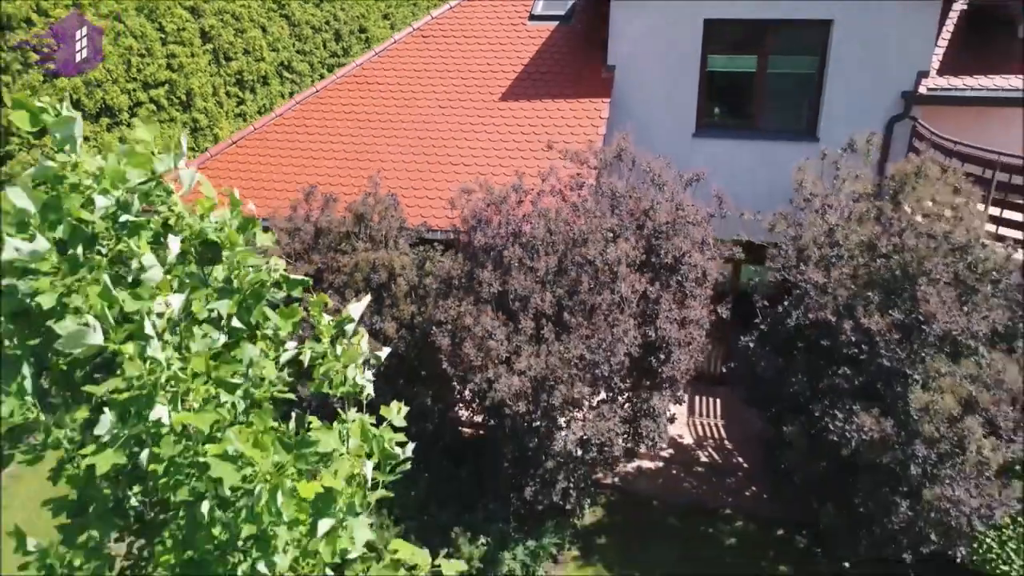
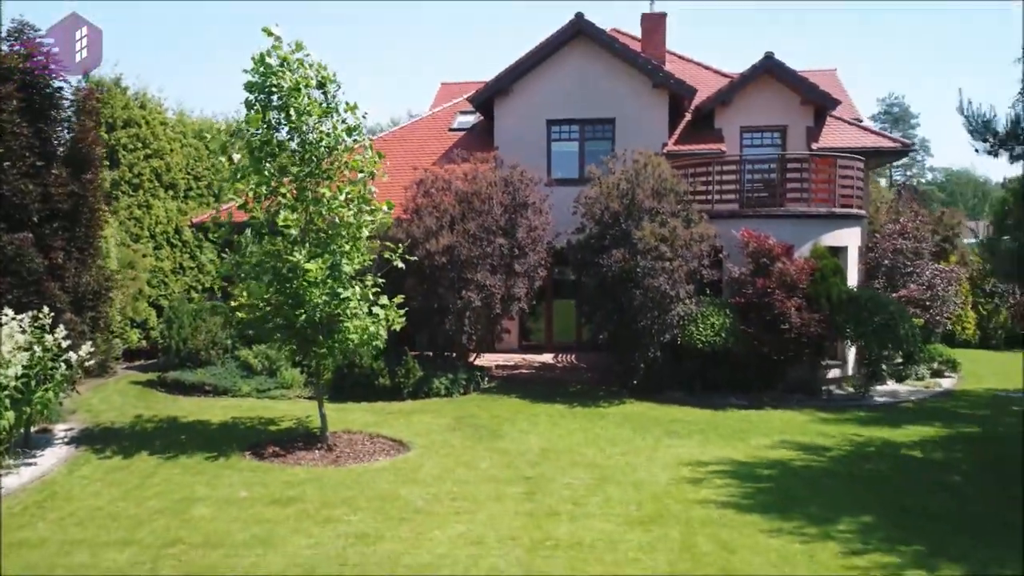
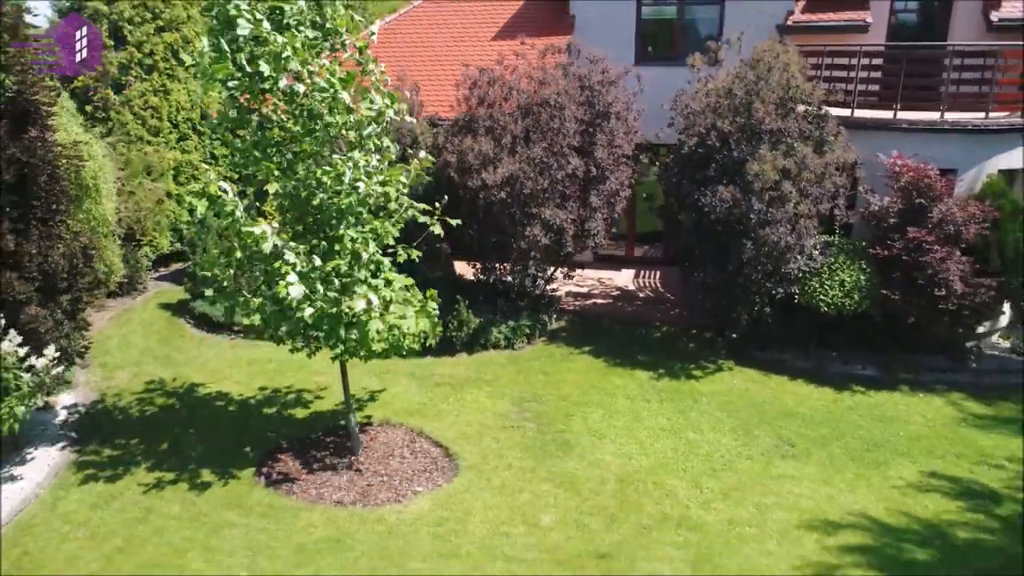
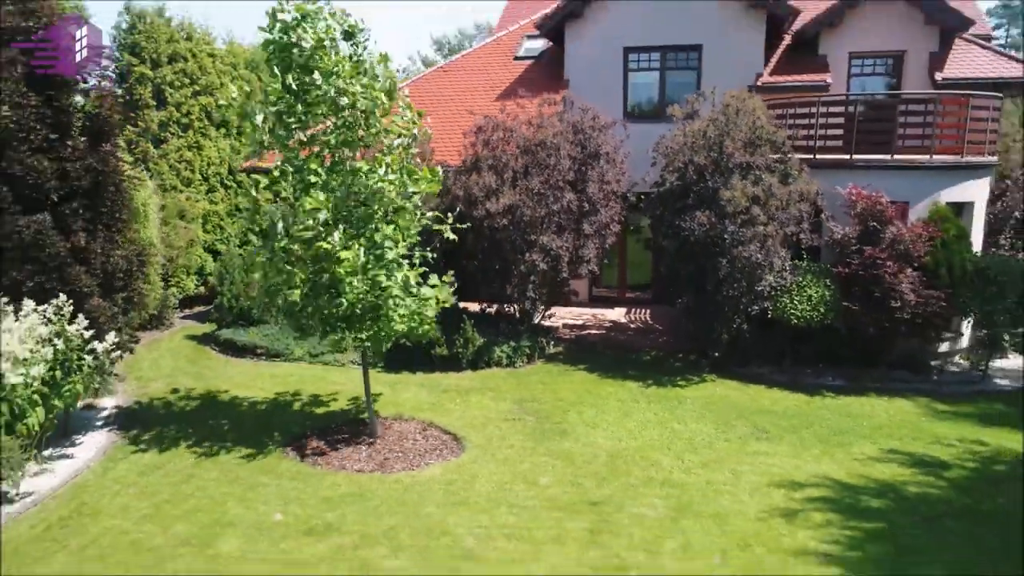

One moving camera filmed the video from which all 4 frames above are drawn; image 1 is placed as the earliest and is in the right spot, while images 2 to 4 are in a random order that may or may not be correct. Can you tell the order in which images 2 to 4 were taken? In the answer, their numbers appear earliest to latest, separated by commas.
3, 4, 2
